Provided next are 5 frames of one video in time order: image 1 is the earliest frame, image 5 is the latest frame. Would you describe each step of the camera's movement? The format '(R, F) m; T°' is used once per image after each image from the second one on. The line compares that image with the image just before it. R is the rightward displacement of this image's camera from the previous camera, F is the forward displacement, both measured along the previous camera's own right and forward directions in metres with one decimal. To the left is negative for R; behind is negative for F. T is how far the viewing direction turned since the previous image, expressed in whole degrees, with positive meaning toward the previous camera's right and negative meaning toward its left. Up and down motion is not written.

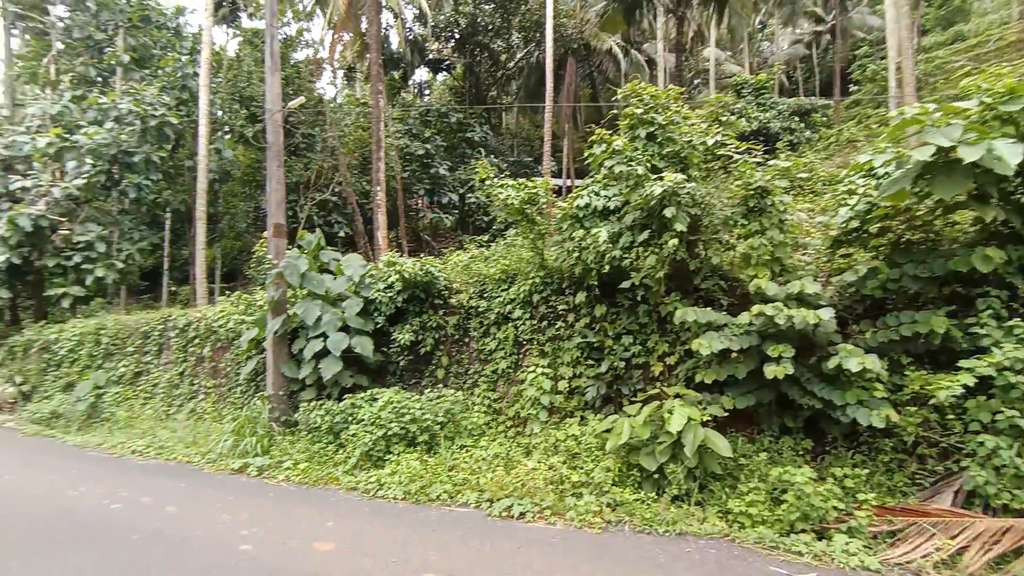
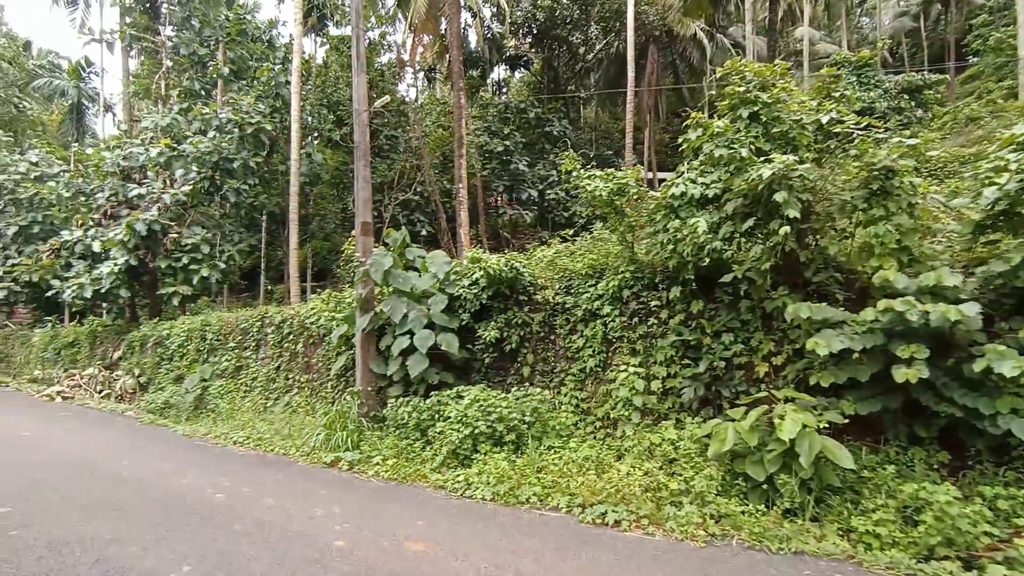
(-0.1, +0.2) m; -8°
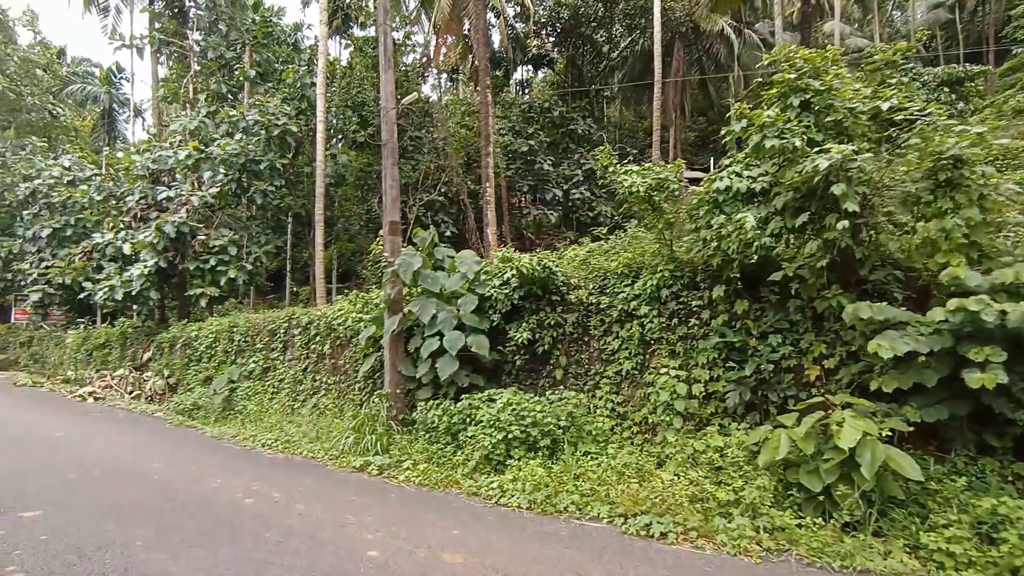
(-0.1, +0.2) m; -2°
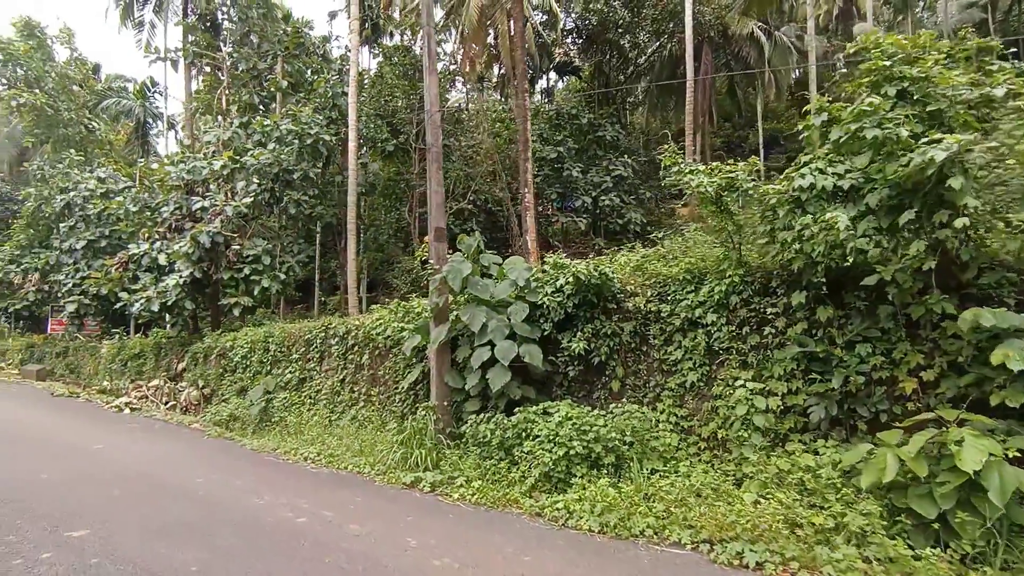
(-0.4, +0.3) m; -2°
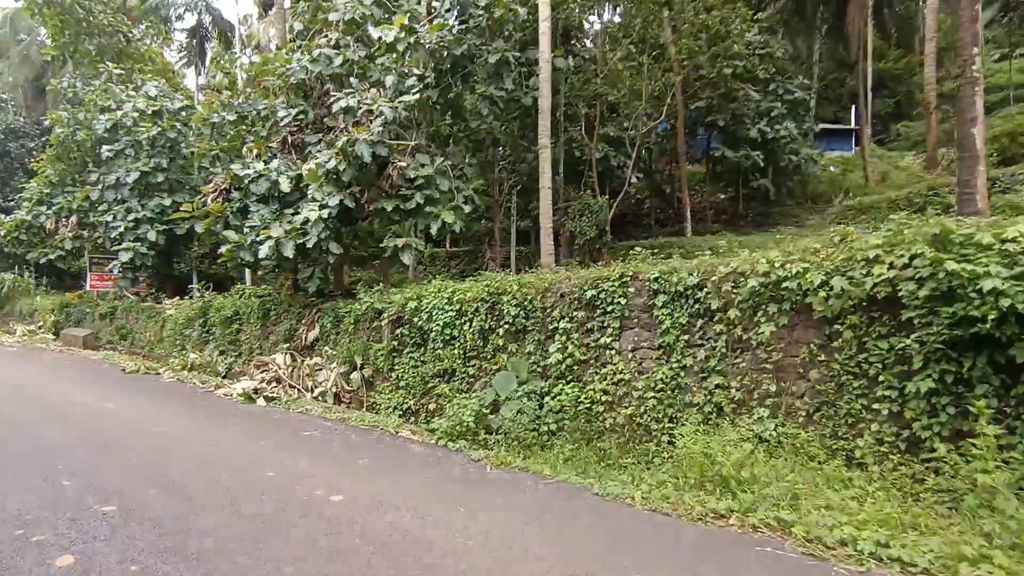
(-4.6, +4.1) m; 0°
